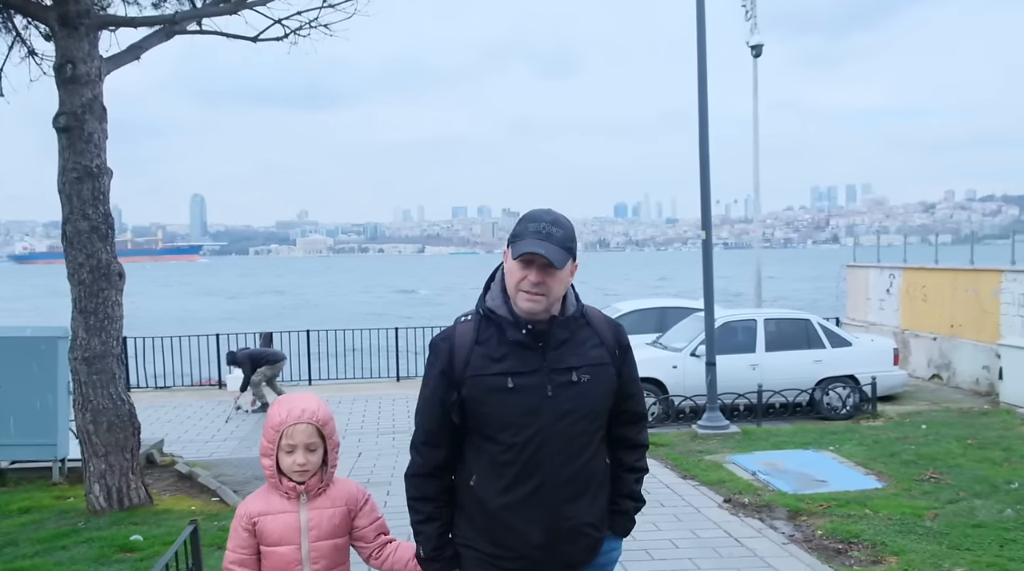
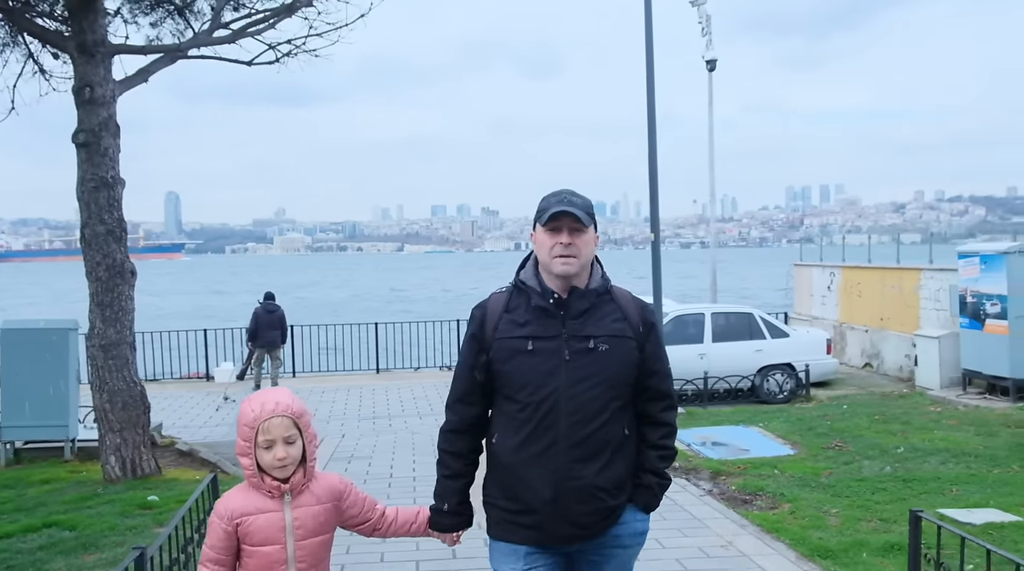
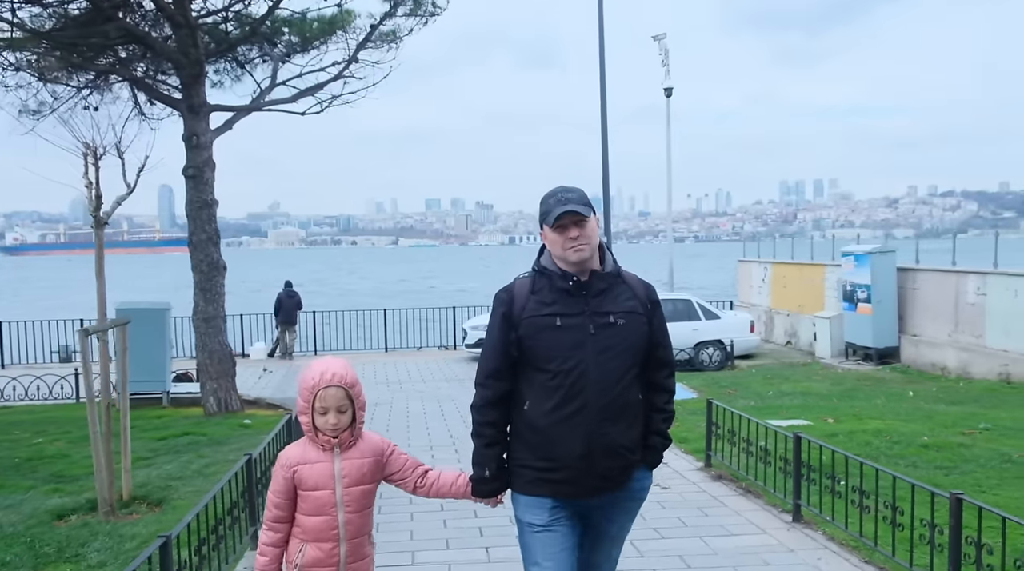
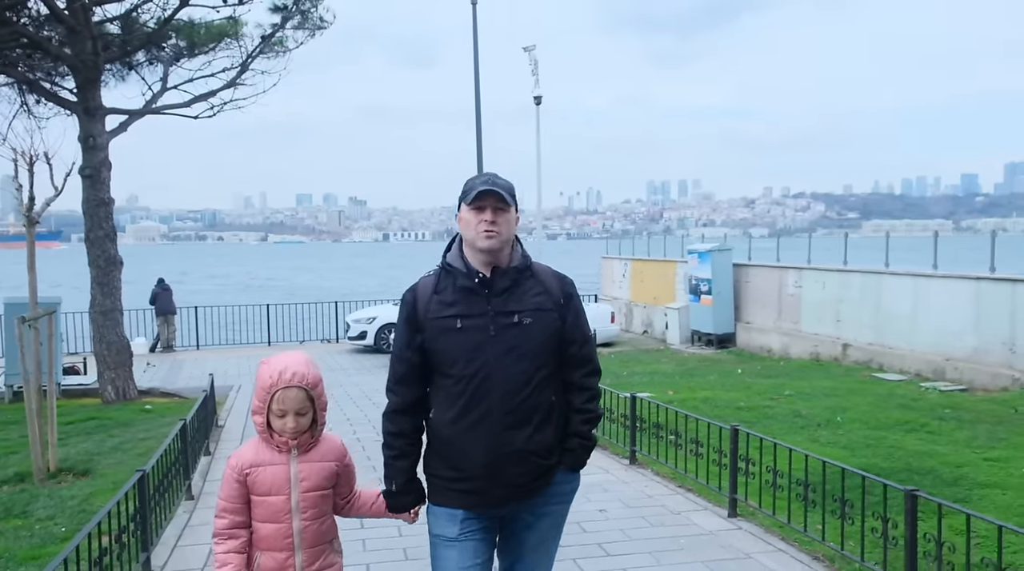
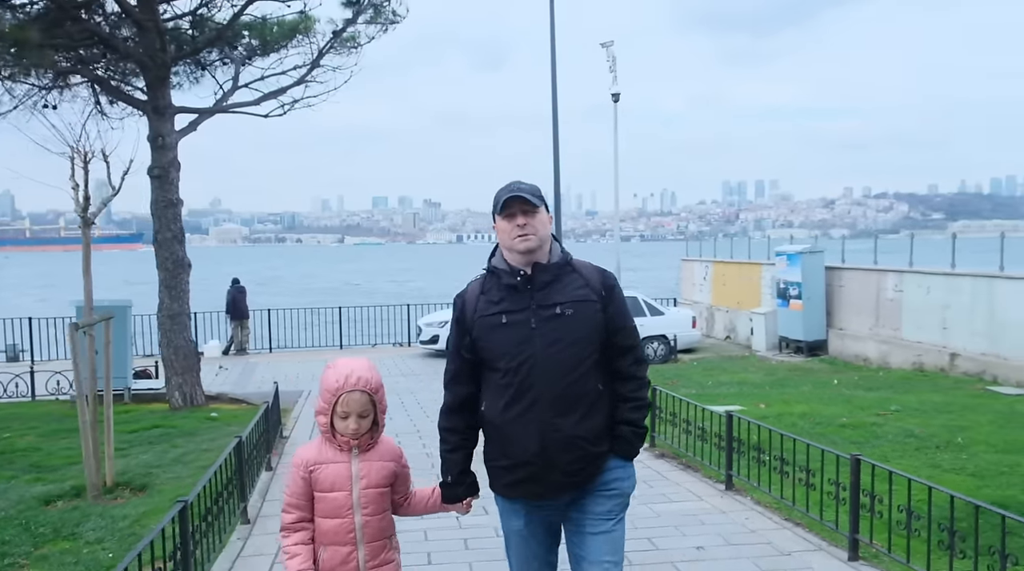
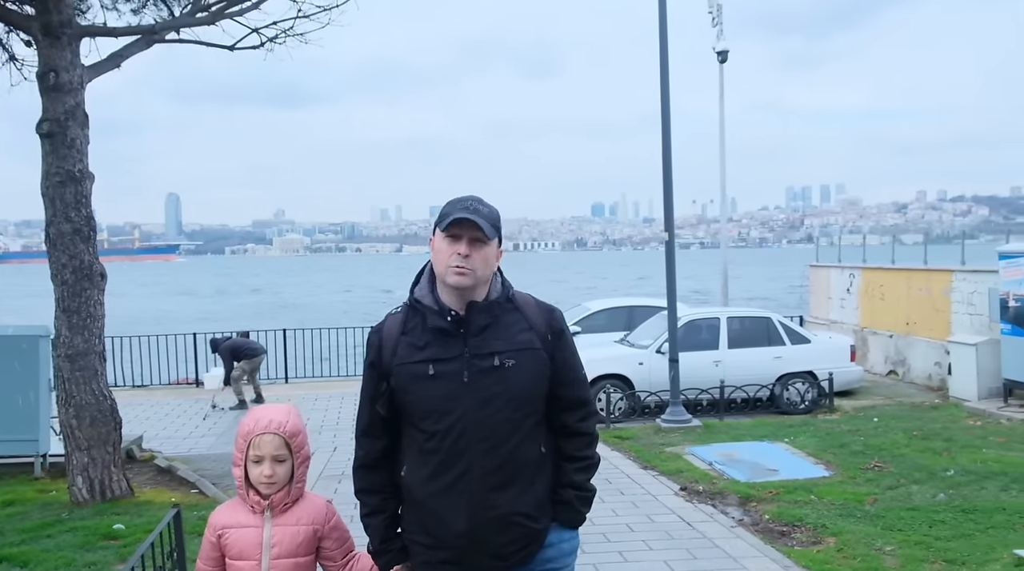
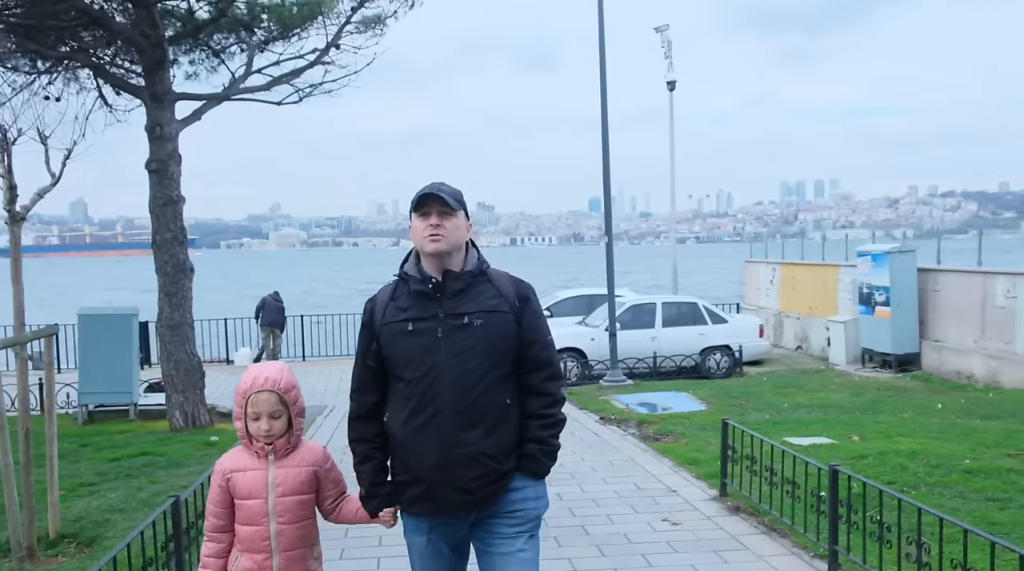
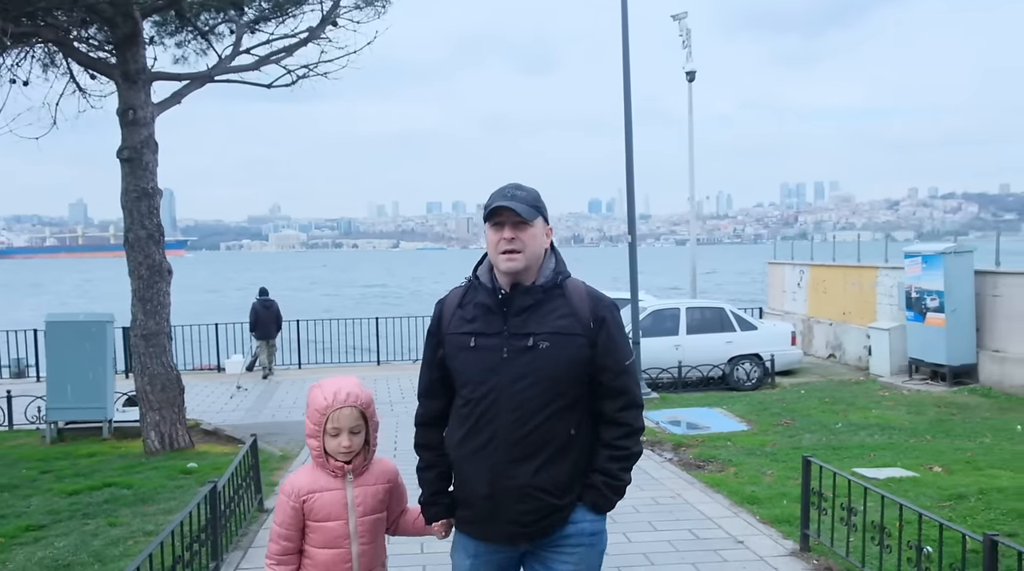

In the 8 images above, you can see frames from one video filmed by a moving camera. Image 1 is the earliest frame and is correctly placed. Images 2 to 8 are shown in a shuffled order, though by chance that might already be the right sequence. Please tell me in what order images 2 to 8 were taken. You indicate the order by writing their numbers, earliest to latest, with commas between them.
6, 2, 8, 7, 3, 5, 4
